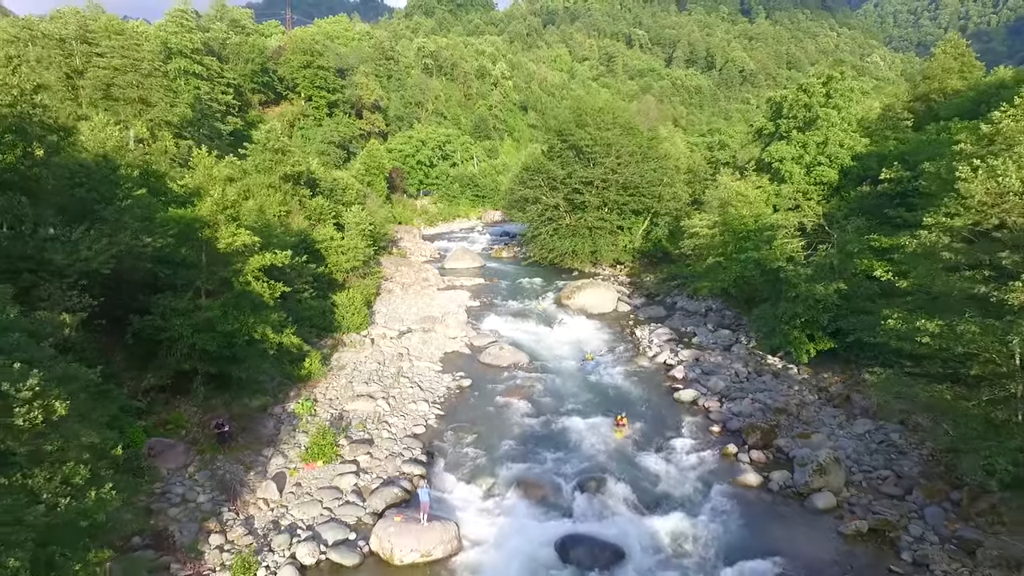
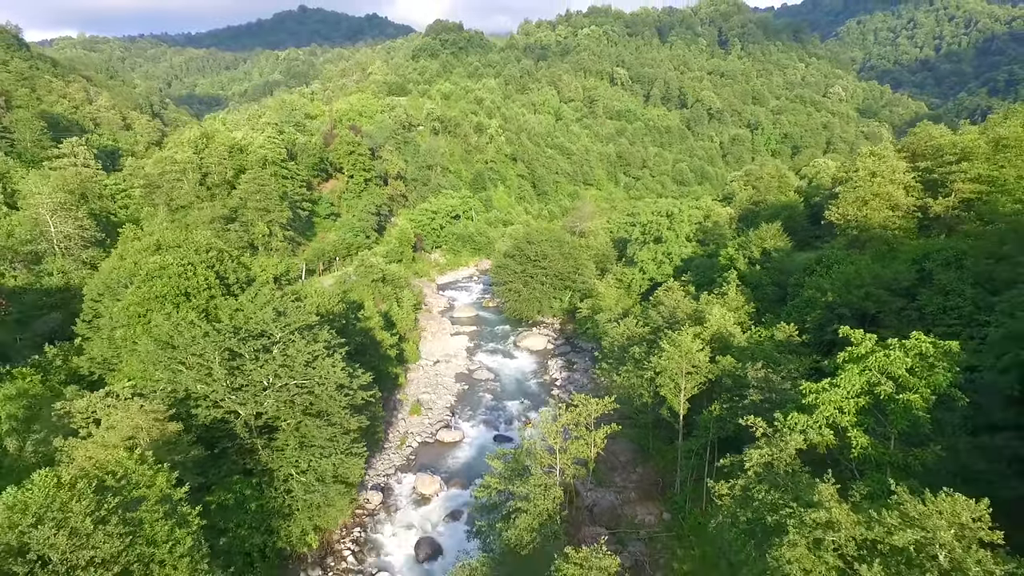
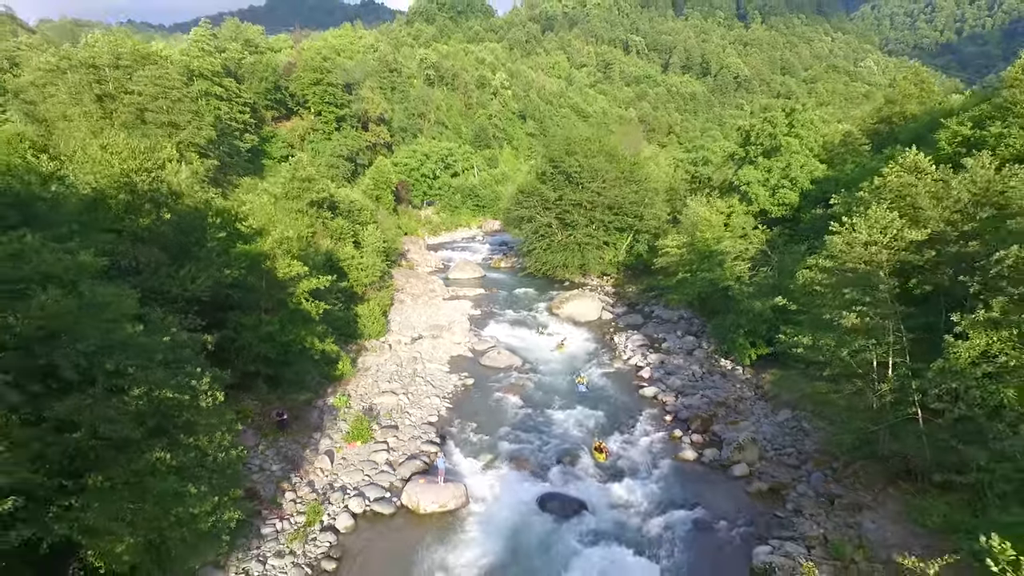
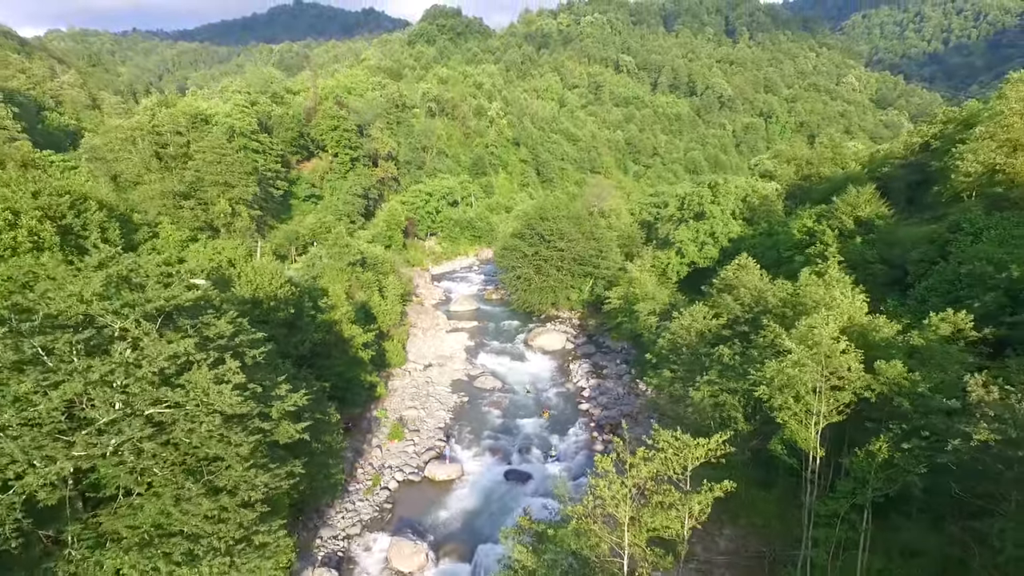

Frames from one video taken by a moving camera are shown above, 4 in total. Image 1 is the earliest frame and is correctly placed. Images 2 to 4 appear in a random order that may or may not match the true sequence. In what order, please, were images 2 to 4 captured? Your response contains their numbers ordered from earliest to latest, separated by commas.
3, 4, 2
